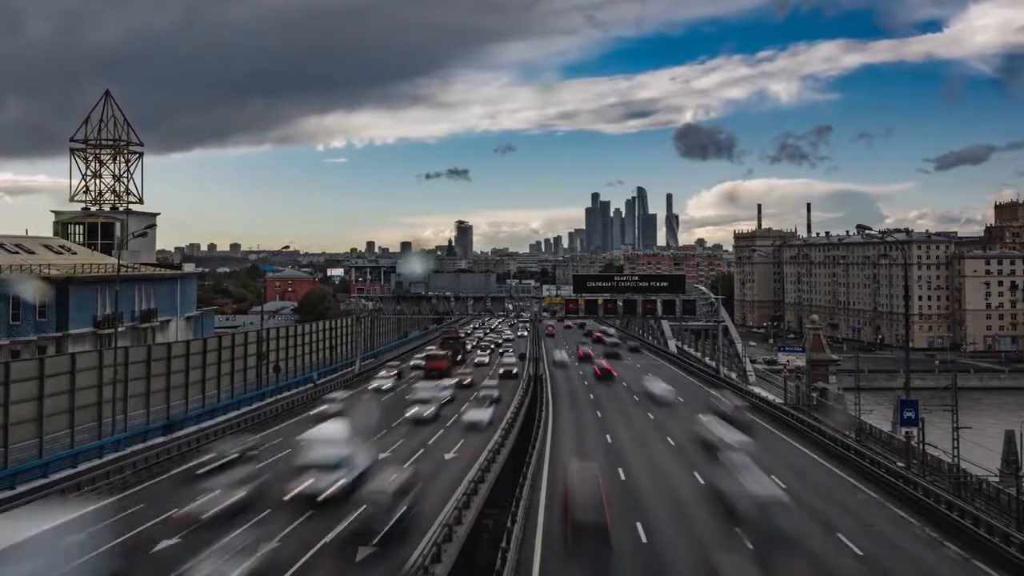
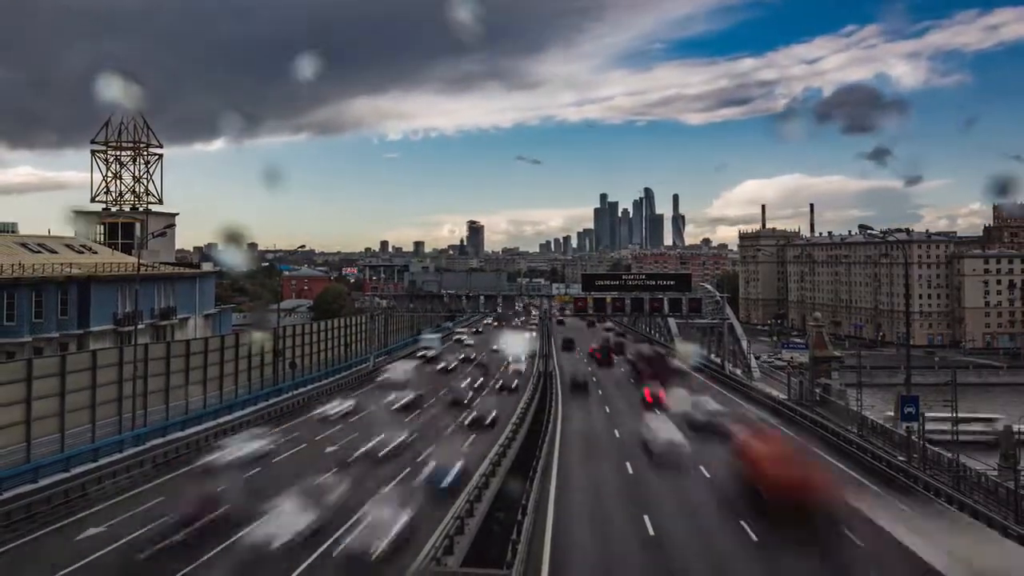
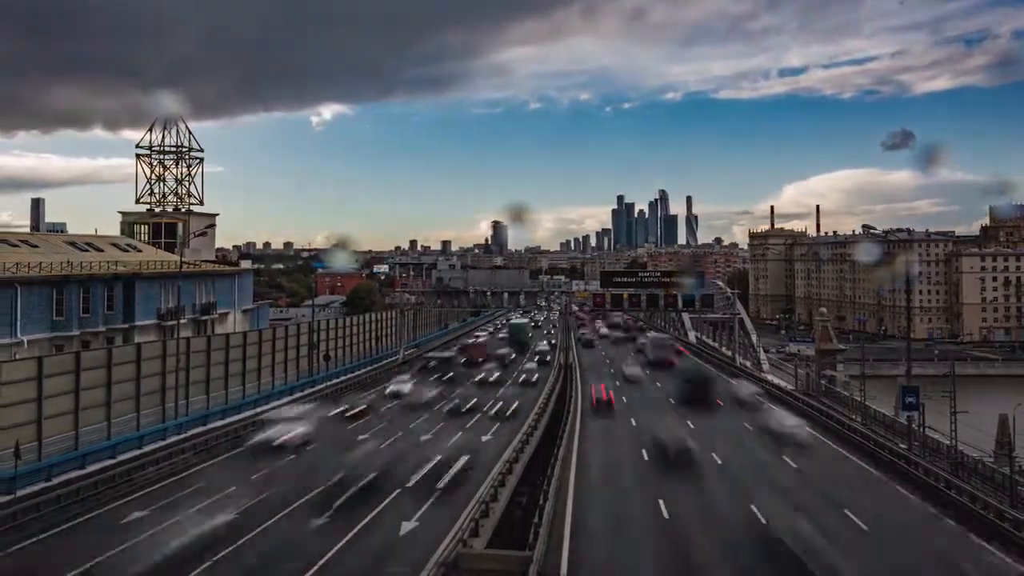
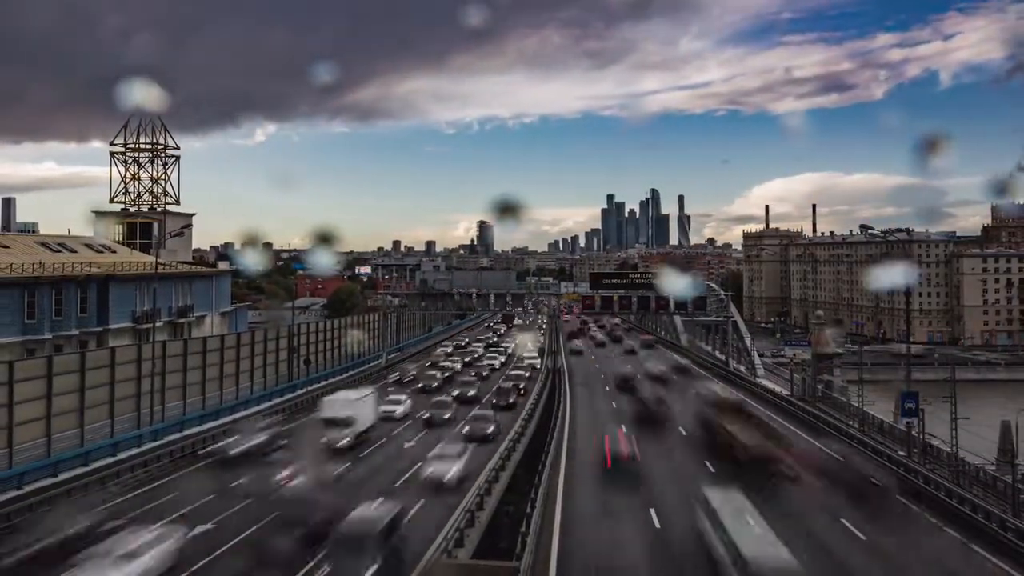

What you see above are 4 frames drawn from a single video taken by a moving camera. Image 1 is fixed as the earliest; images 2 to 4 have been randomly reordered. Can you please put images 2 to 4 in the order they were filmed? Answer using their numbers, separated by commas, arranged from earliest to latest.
2, 4, 3
